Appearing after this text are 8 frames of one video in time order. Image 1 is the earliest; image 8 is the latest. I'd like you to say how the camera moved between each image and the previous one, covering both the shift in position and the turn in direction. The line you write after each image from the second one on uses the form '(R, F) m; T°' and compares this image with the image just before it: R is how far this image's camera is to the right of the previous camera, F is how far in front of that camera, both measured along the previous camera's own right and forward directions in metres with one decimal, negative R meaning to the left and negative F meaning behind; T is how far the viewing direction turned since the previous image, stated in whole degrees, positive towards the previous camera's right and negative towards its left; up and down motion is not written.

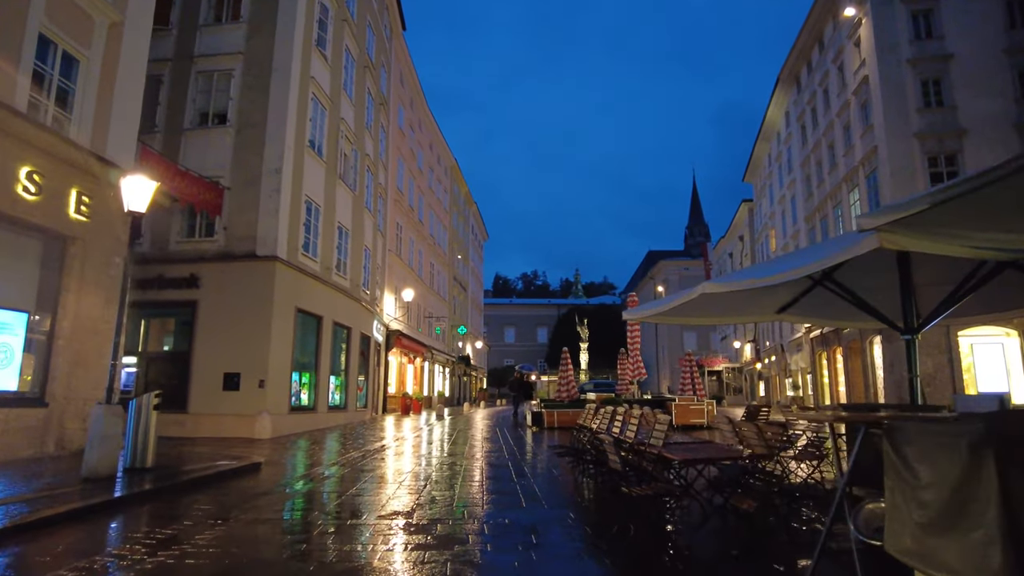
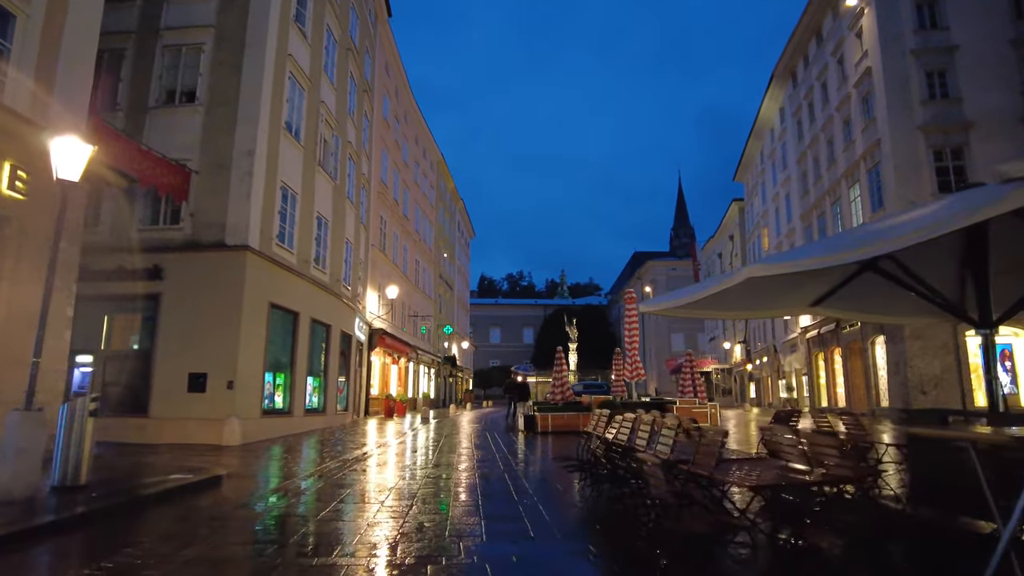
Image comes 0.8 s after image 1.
(-0.2, +1.2) m; +1°
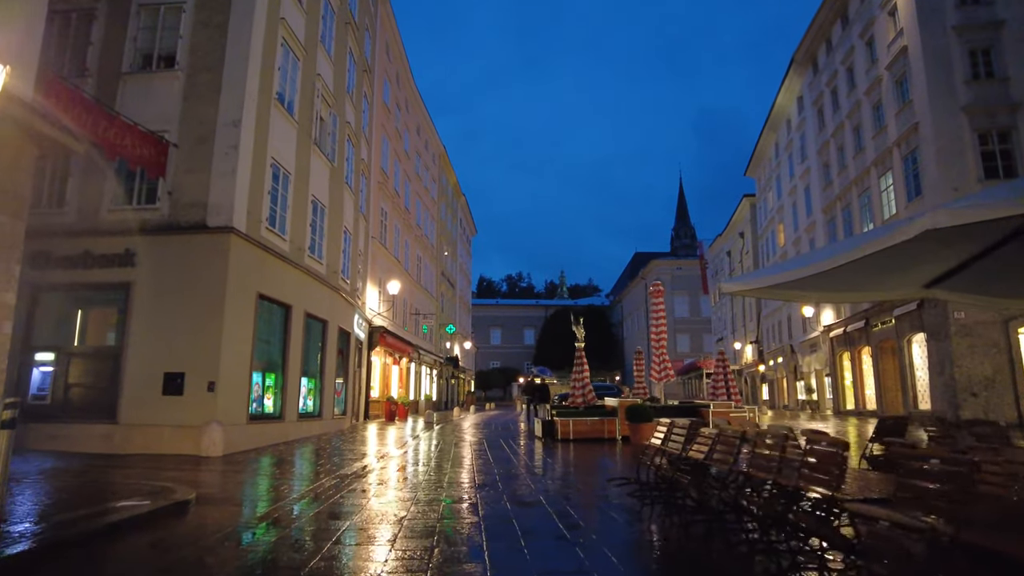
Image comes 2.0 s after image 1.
(-0.4, +1.7) m; 0°
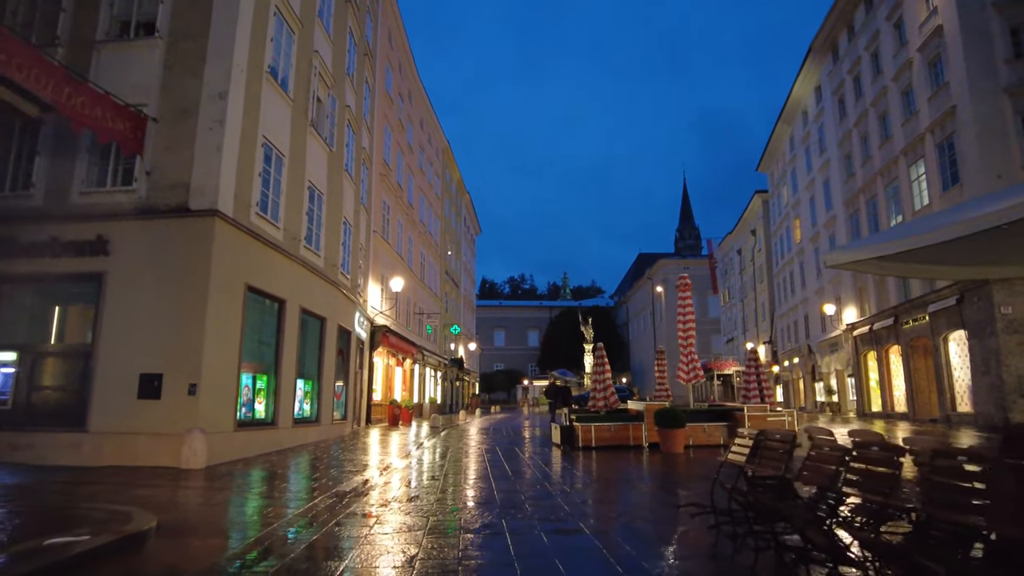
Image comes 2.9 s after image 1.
(-0.3, +1.4) m; 0°
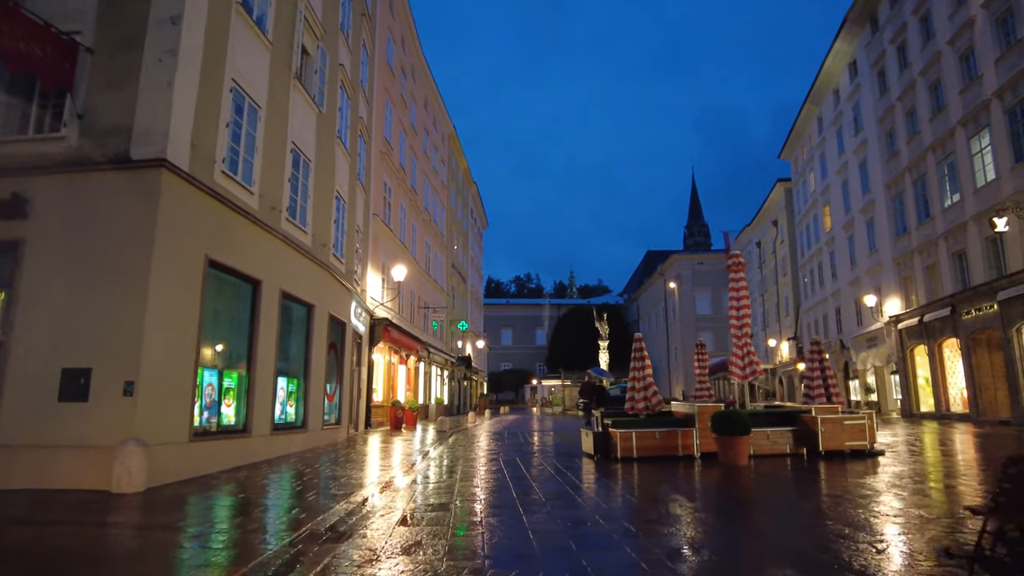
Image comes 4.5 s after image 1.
(-0.3, +2.5) m; 0°
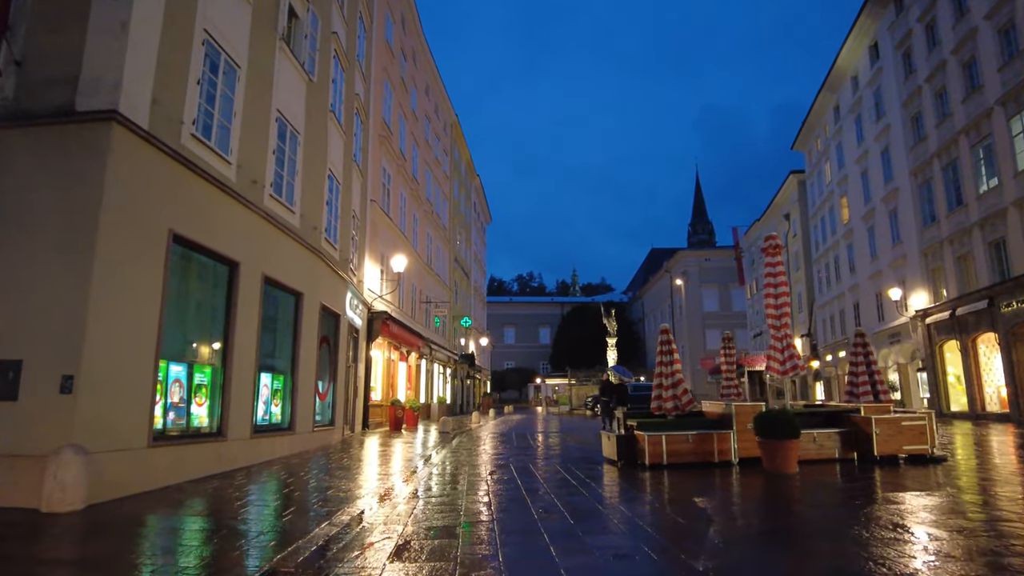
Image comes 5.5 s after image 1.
(-0.2, +1.4) m; 0°
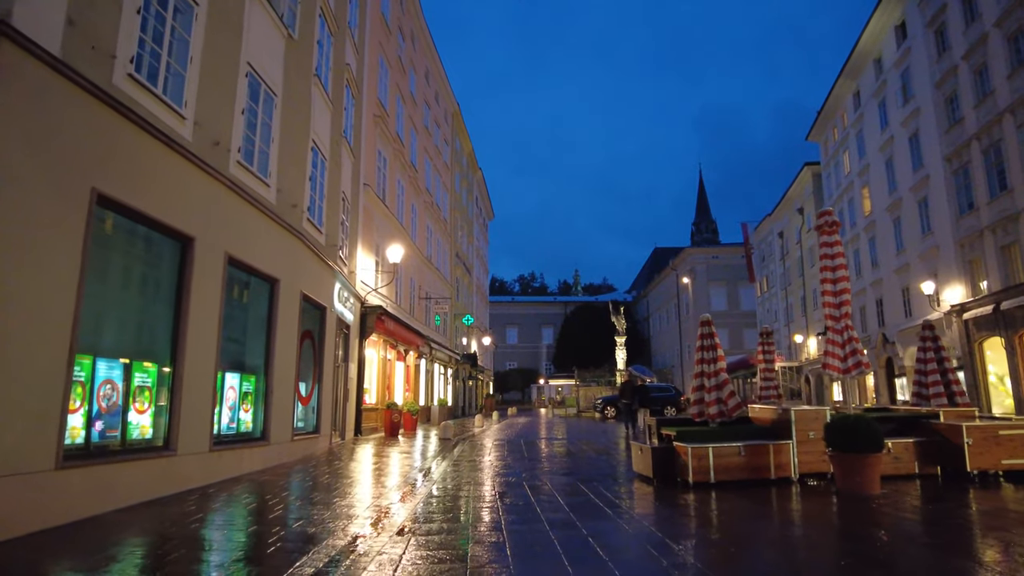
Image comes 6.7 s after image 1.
(-0.2, +1.8) m; 0°
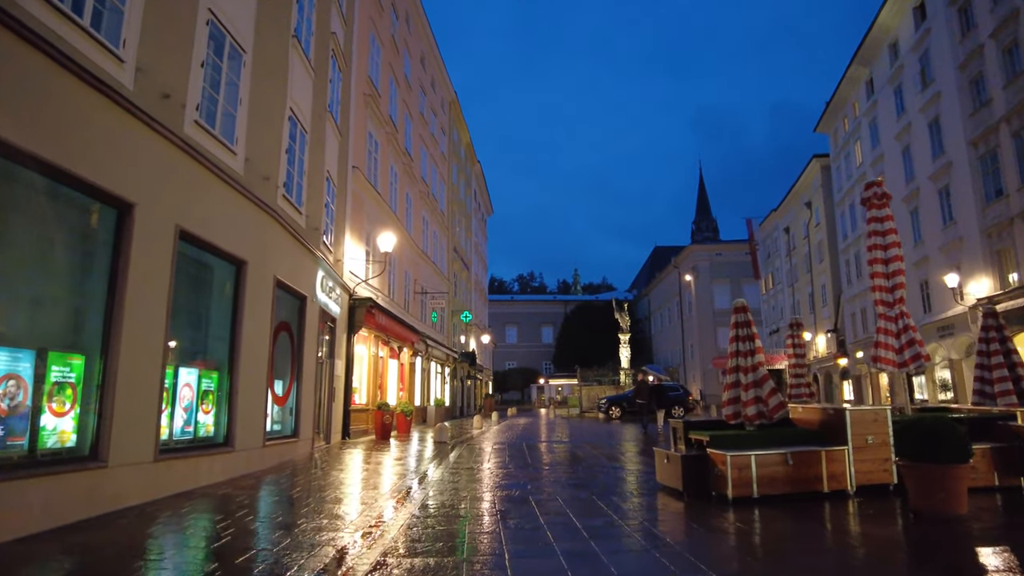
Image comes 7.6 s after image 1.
(-0.1, +1.4) m; 0°
